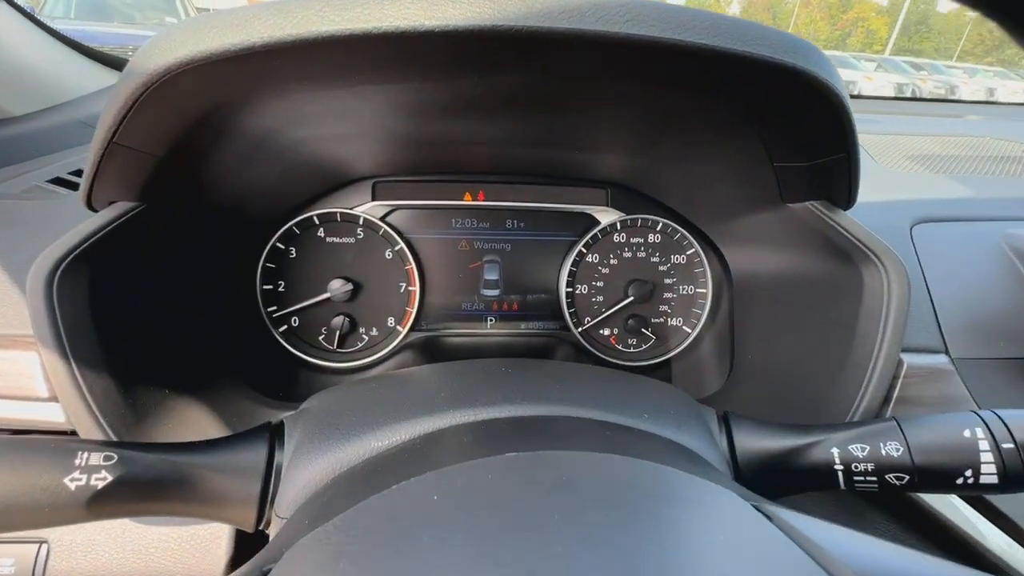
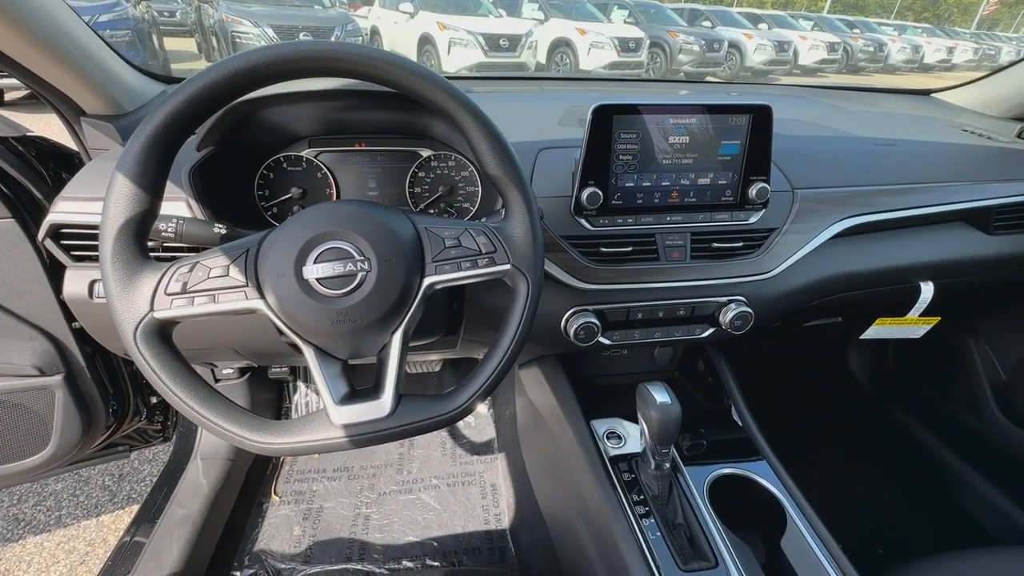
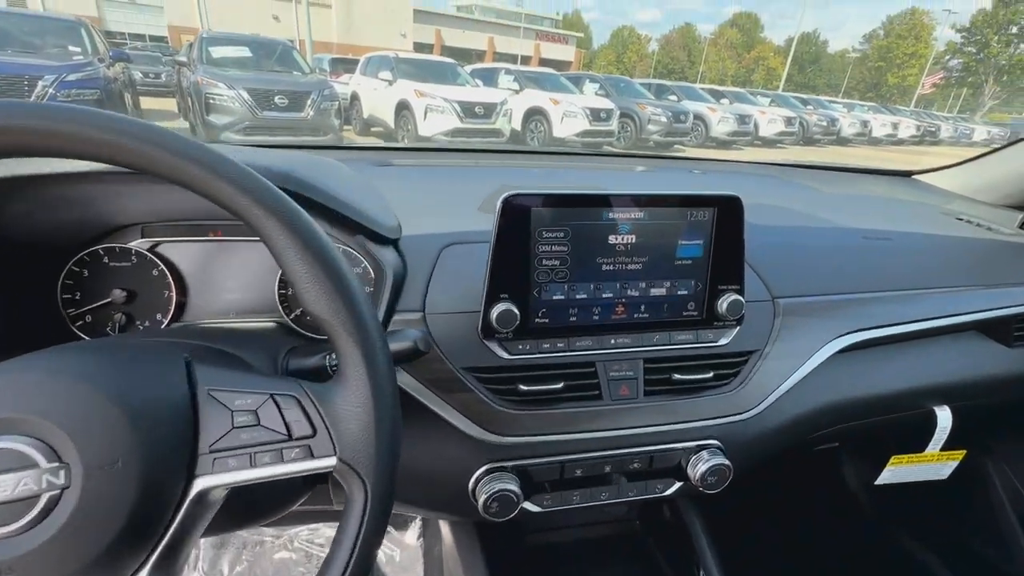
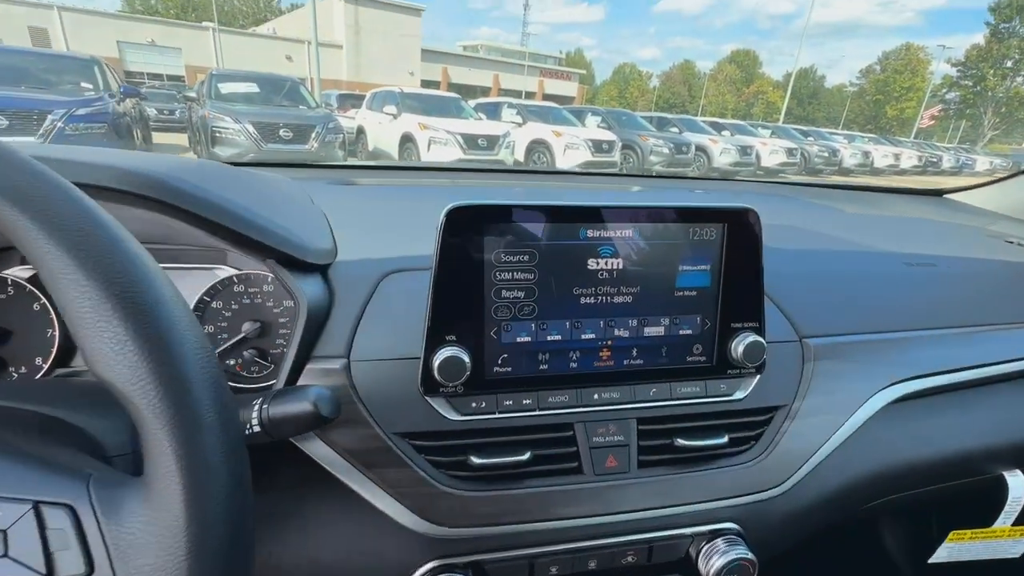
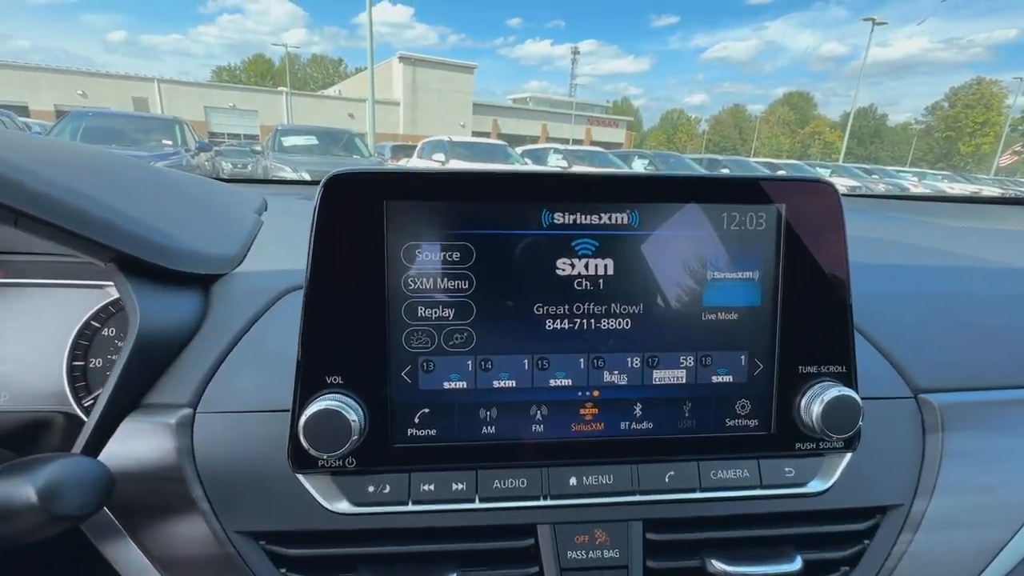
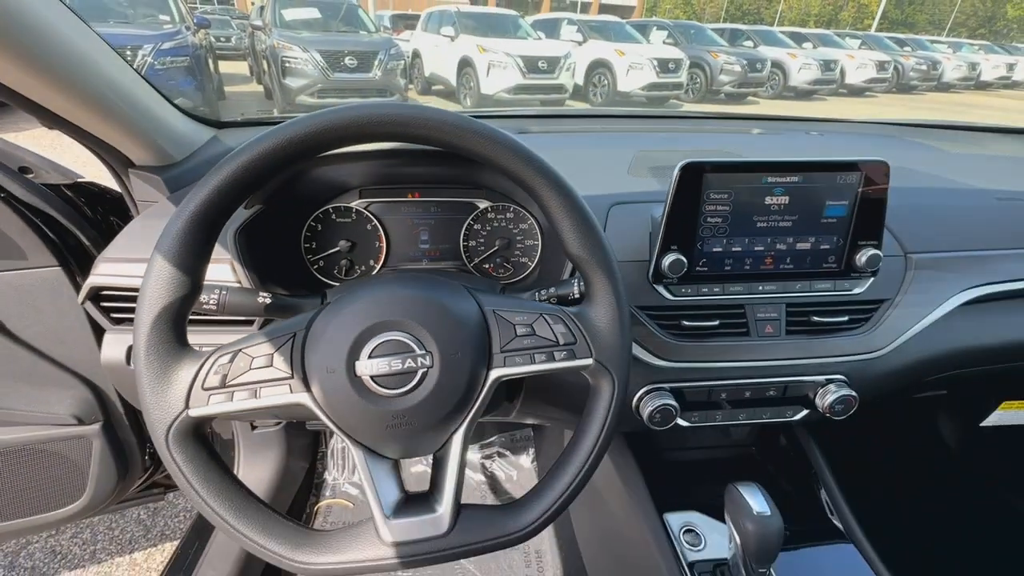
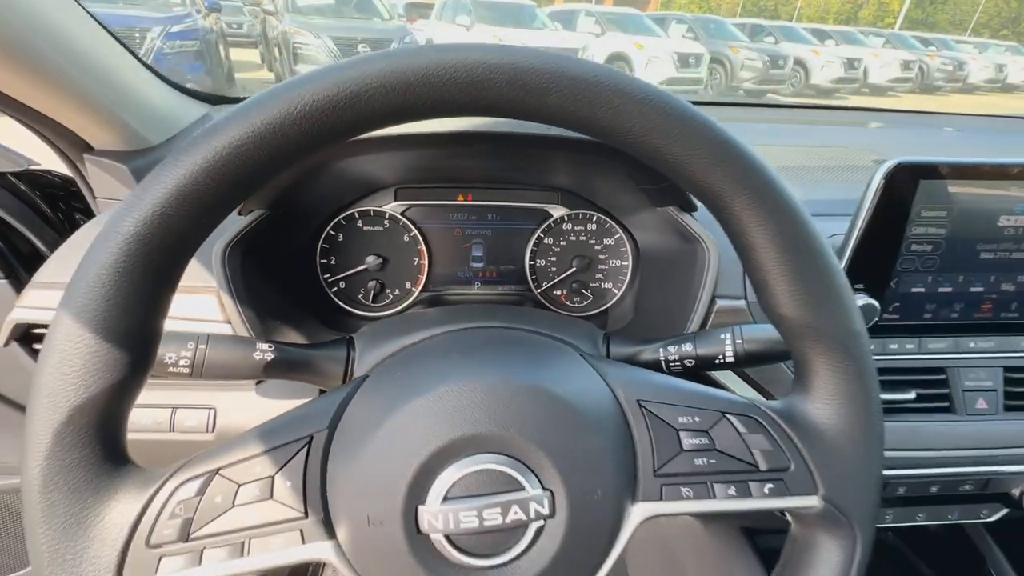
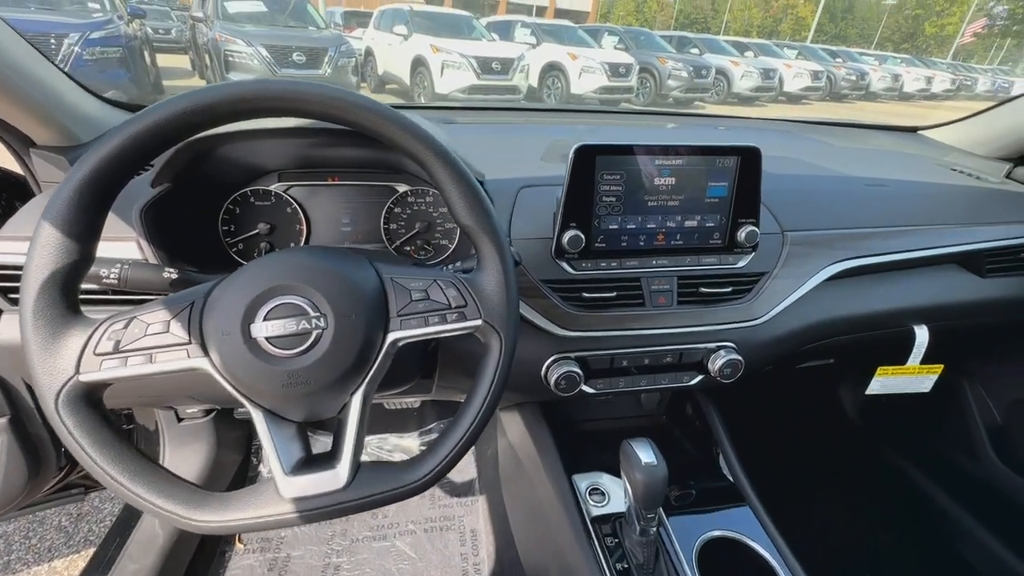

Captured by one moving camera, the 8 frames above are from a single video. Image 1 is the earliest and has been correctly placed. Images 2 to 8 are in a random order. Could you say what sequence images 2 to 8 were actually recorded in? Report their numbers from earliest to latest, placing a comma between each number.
7, 6, 2, 8, 3, 4, 5
